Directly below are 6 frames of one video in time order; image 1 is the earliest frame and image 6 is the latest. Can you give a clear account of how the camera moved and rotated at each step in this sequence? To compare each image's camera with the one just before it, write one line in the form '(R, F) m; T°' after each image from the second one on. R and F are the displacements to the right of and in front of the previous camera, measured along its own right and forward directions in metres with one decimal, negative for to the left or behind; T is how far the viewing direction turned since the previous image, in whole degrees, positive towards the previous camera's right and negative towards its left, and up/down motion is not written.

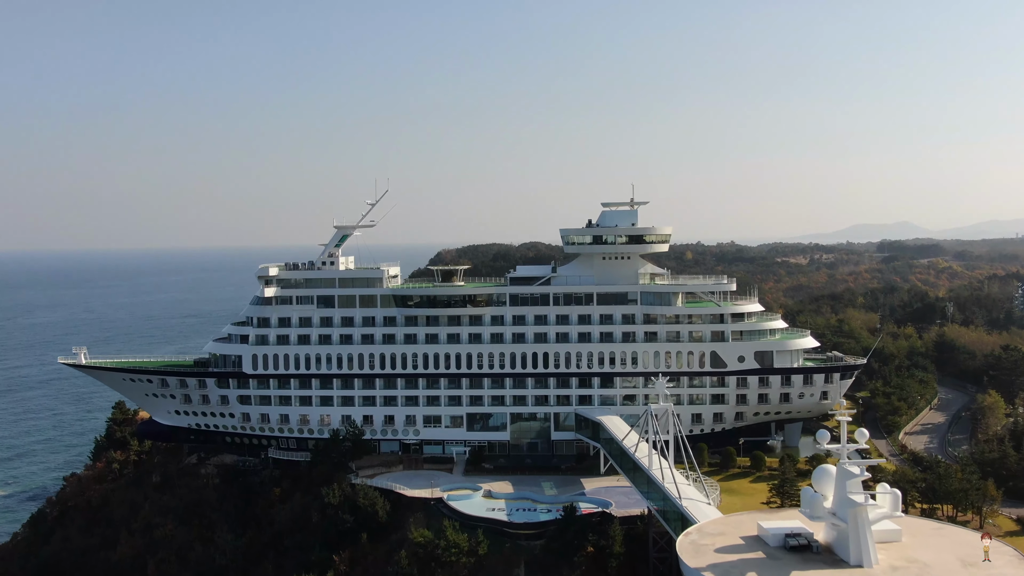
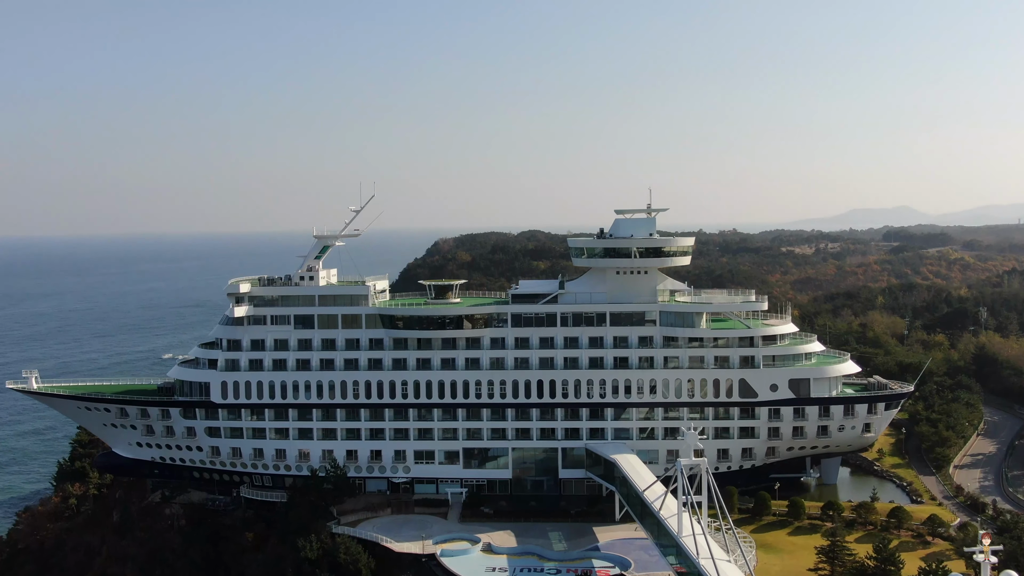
(-0.1, +4.8) m; 0°
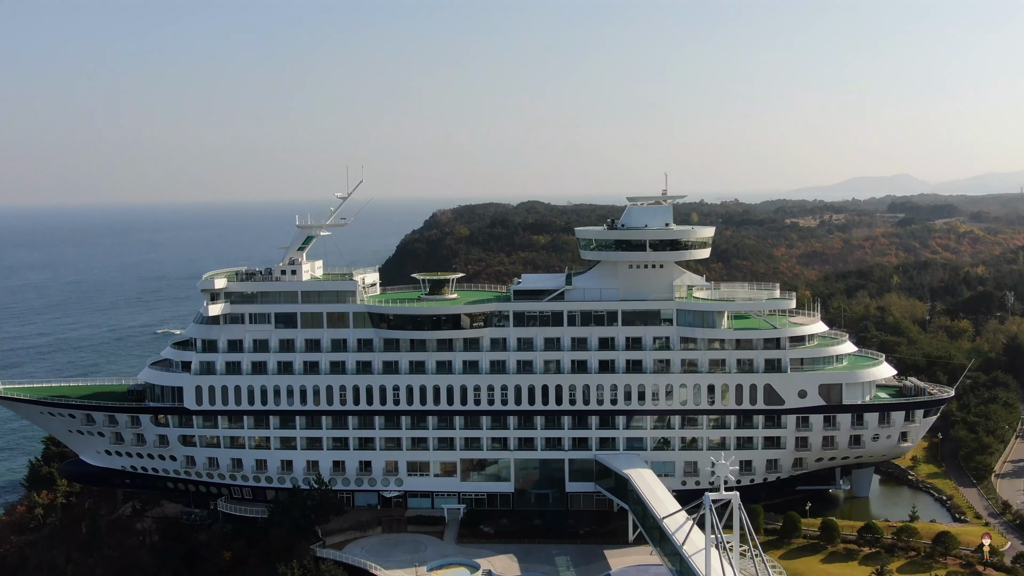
(-0.1, +3.4) m; 0°
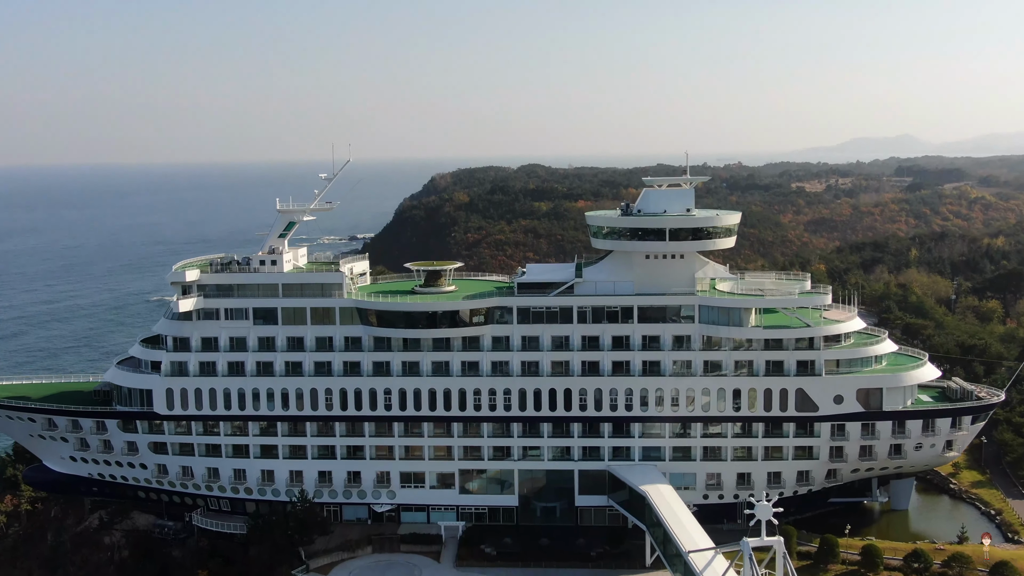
(-0.2, +3.4) m; 0°
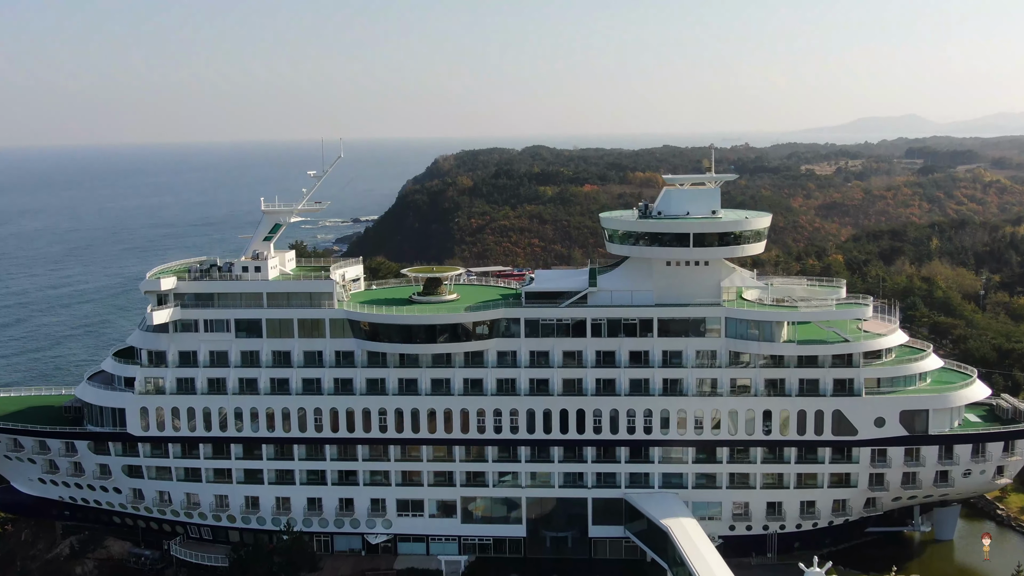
(-0.1, +2.8) m; 0°
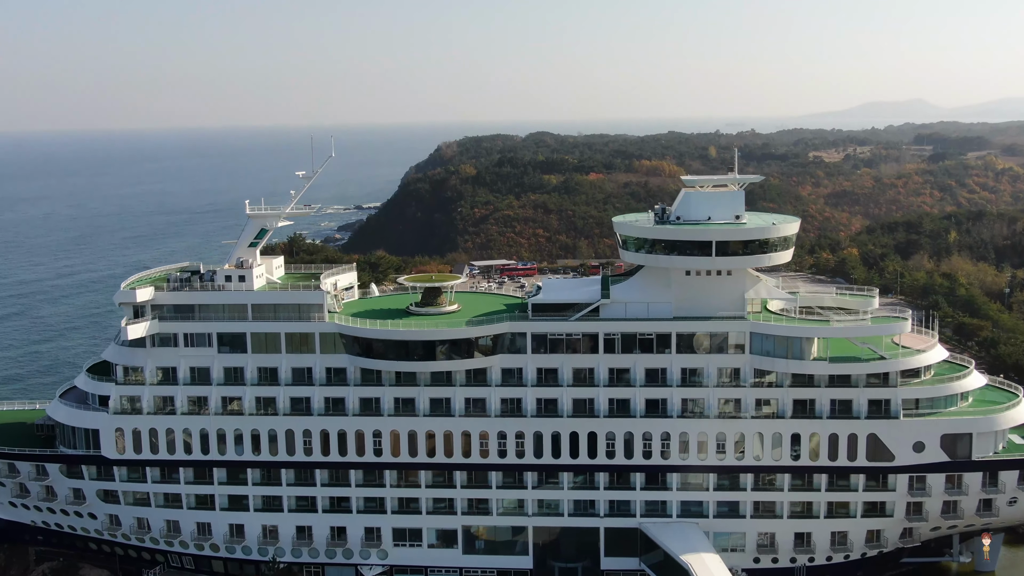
(-0.1, +2.2) m; 0°
